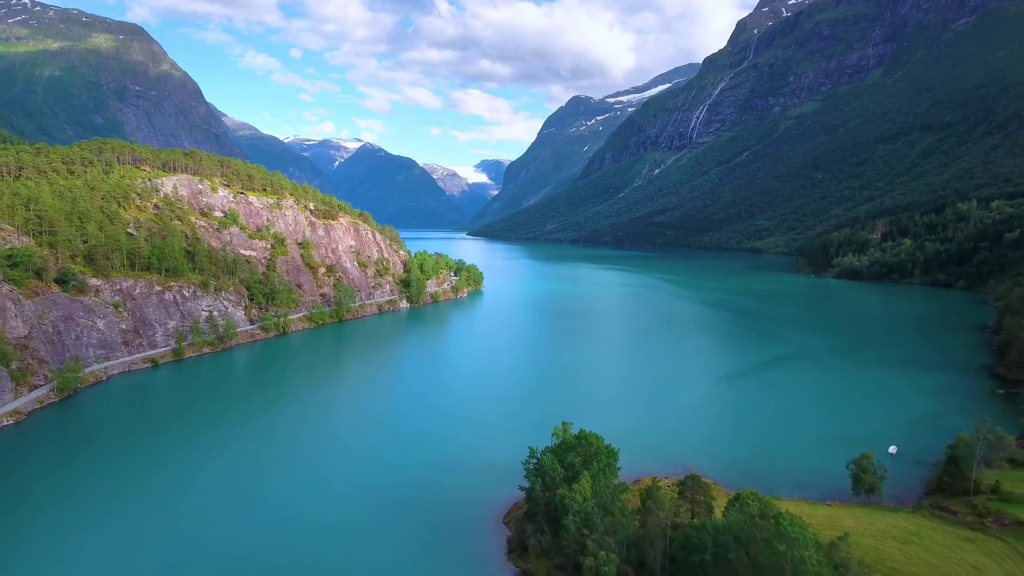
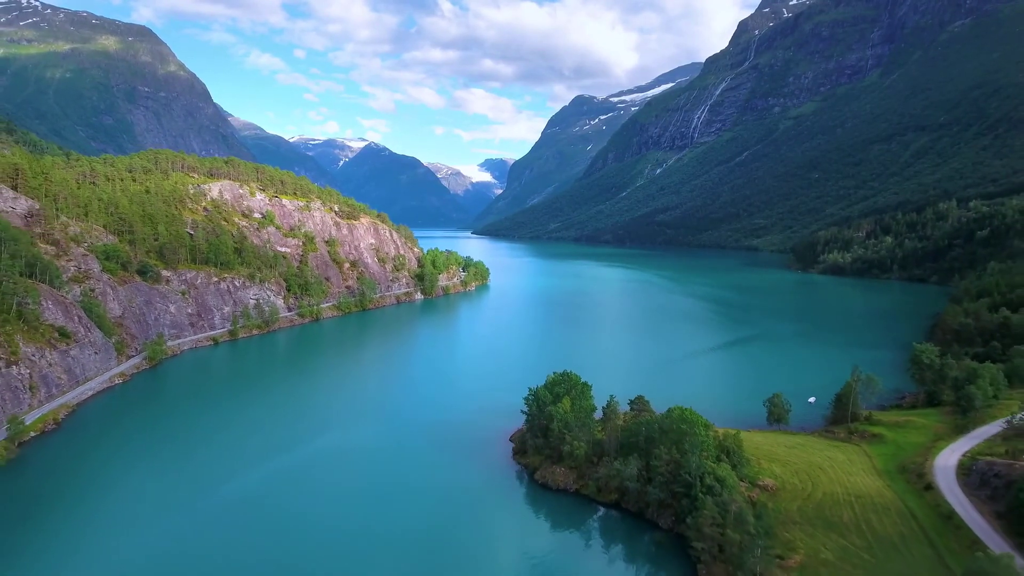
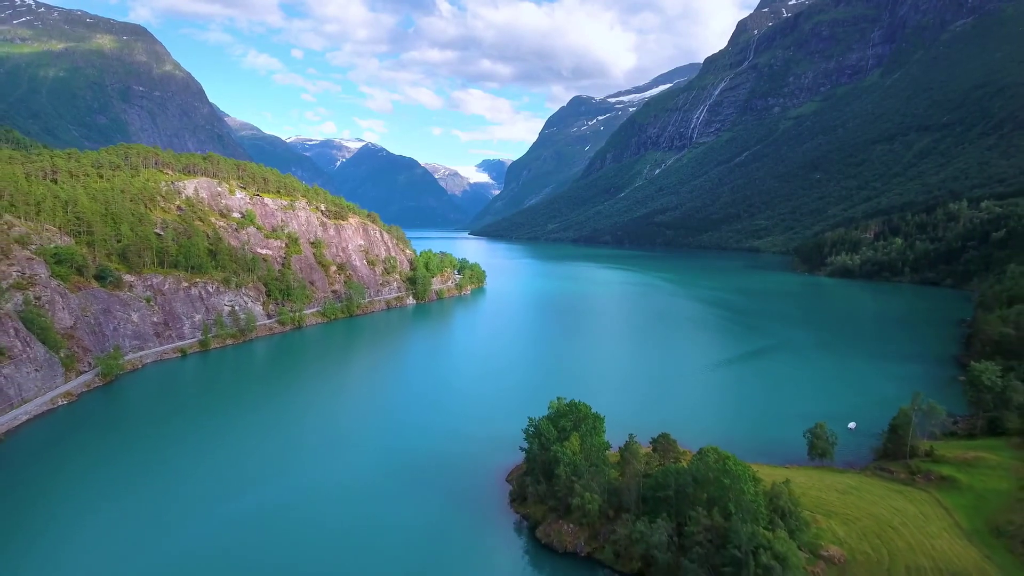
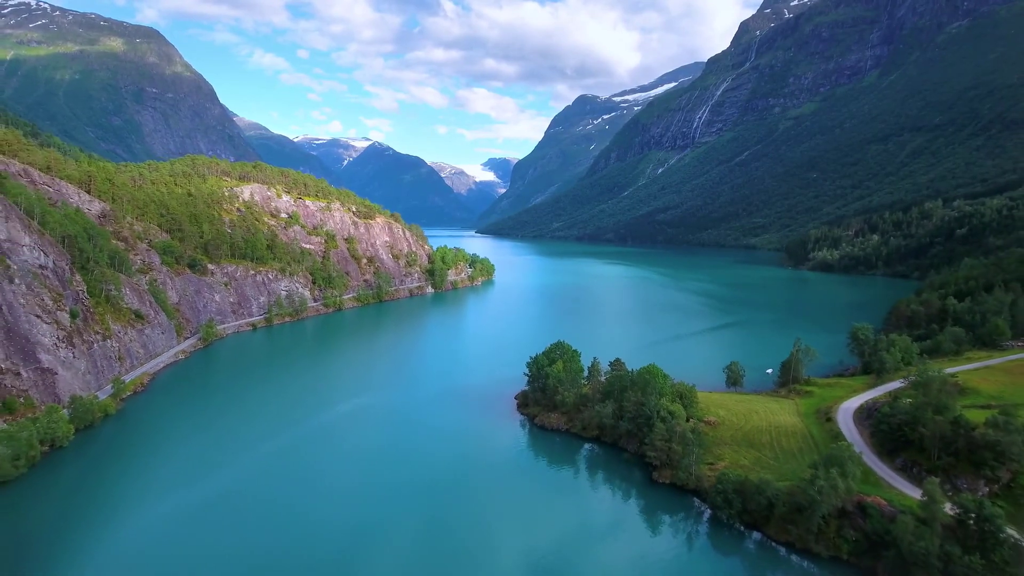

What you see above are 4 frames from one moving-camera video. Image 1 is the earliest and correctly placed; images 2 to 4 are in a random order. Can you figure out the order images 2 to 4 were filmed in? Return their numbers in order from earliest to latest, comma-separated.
3, 2, 4
